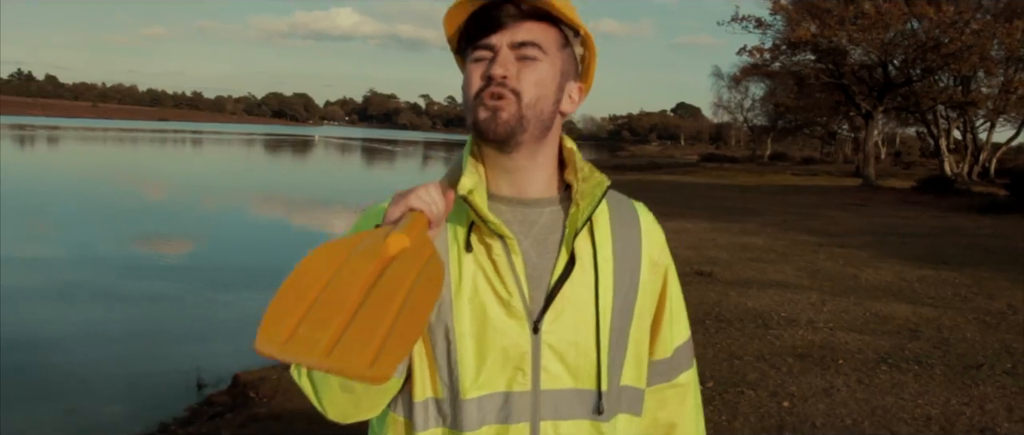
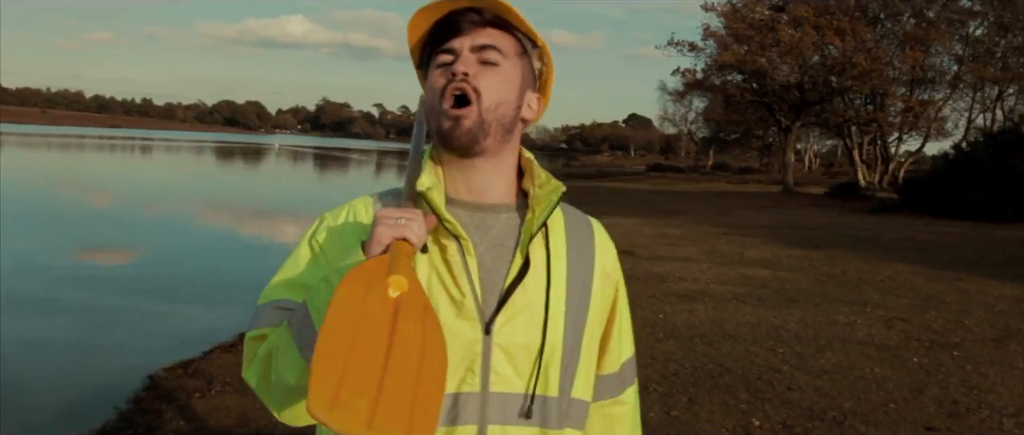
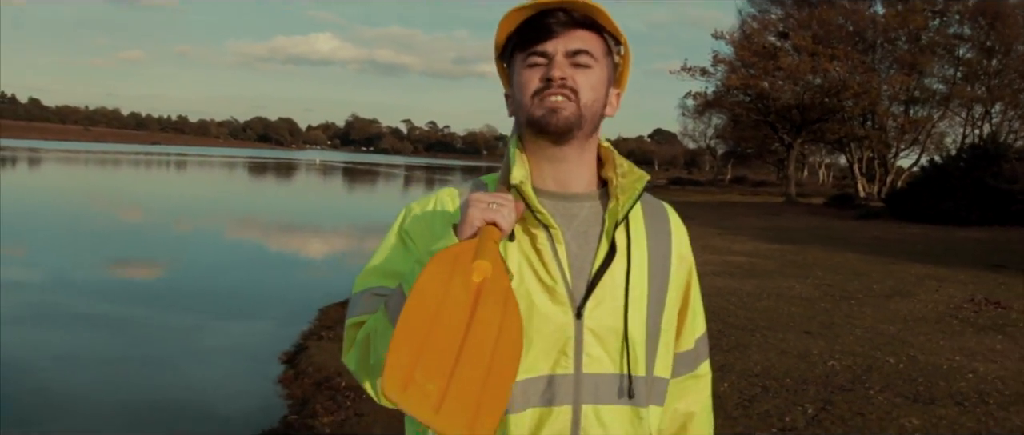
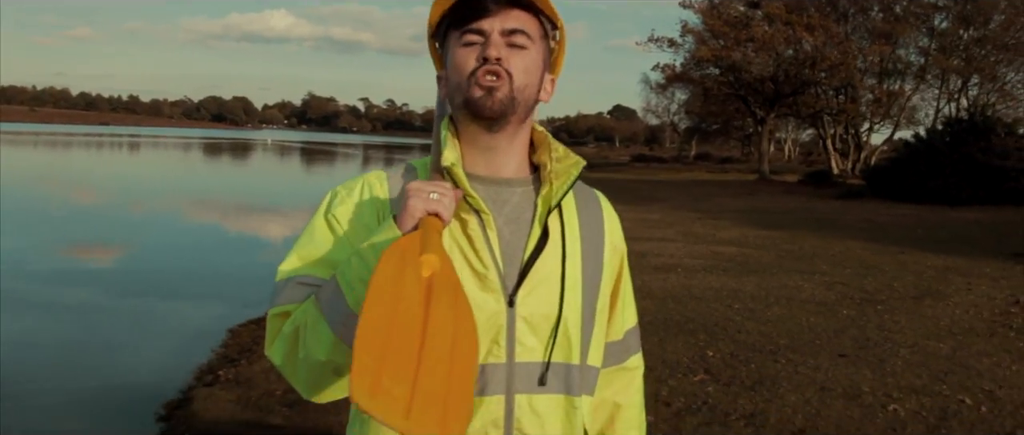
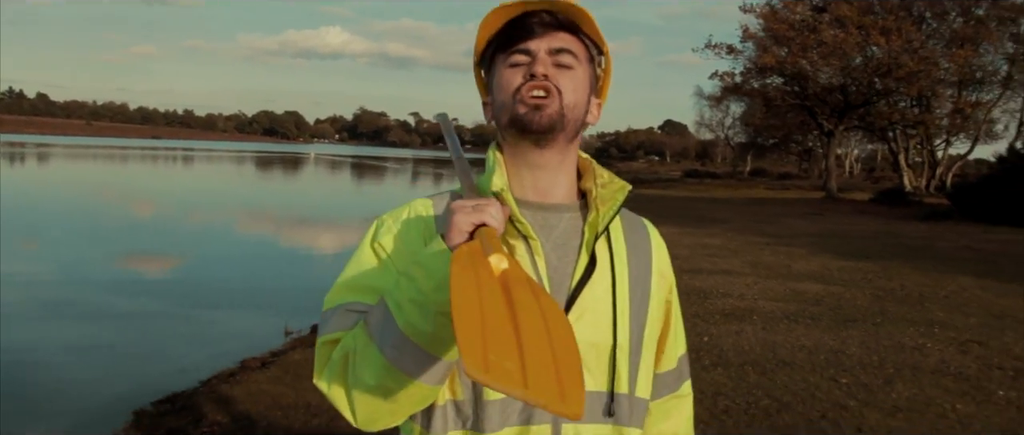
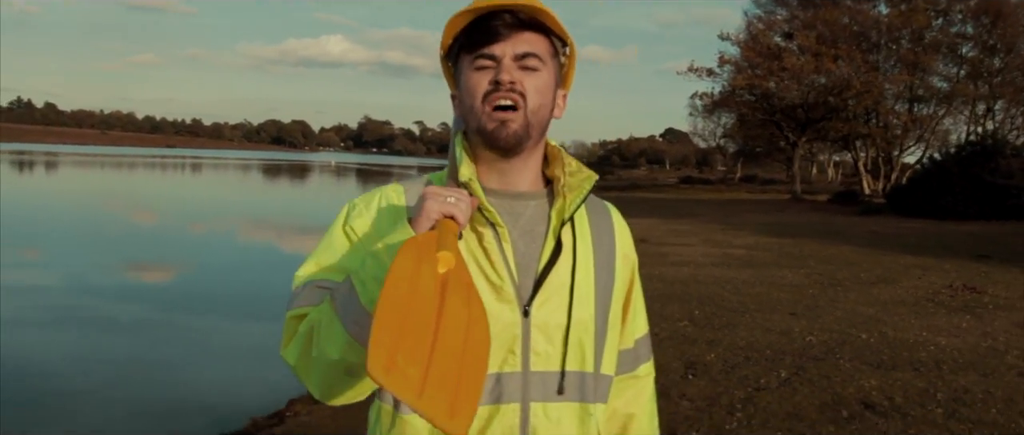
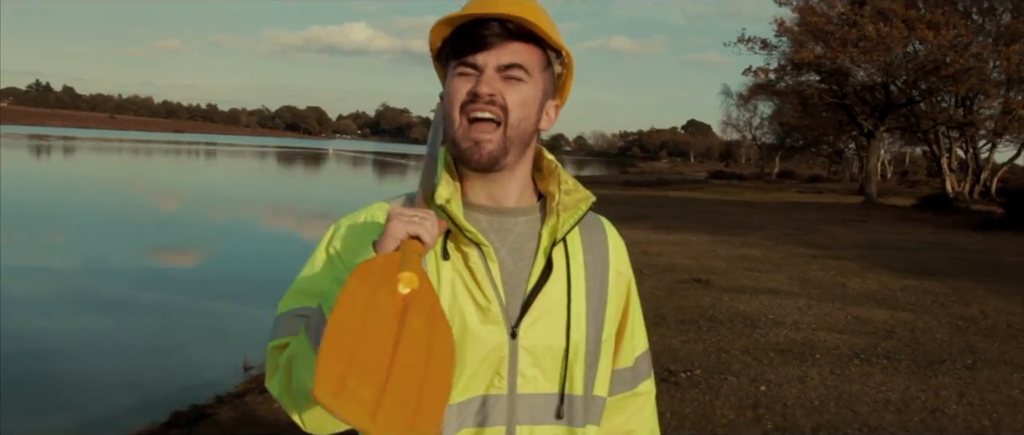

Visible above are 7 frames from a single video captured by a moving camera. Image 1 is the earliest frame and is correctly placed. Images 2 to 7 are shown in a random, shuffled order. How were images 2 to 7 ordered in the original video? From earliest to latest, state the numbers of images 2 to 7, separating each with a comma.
7, 5, 2, 4, 3, 6
